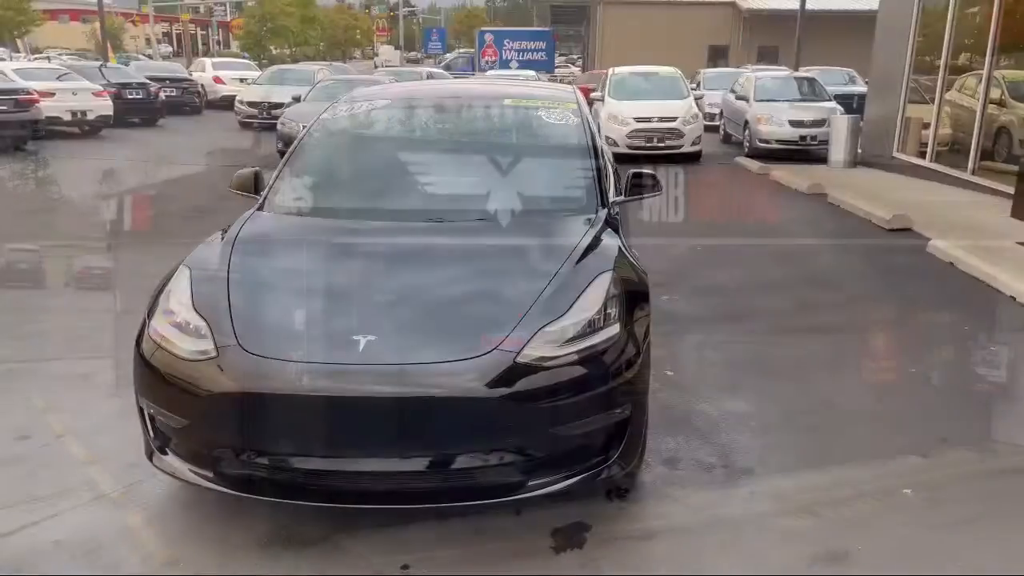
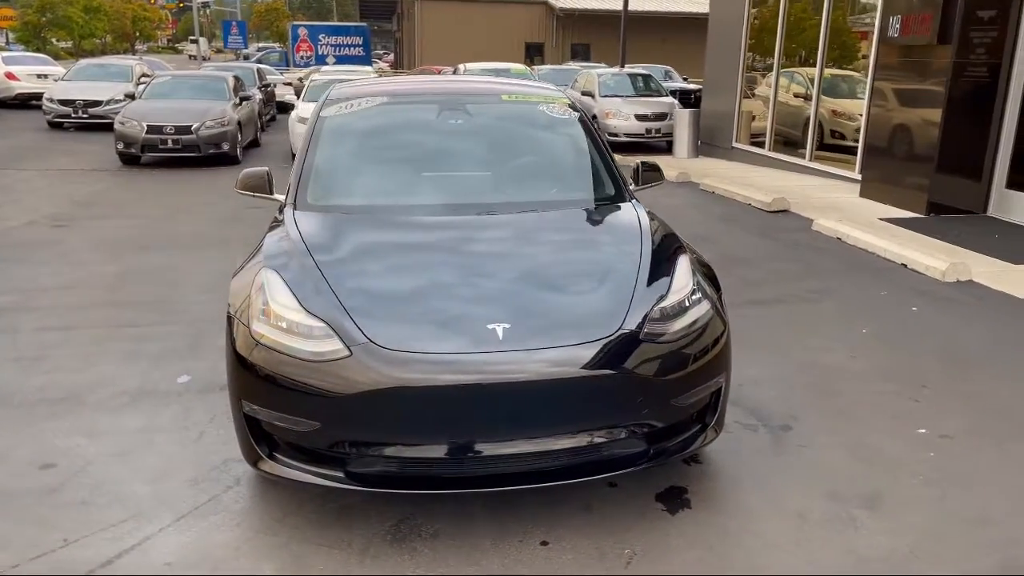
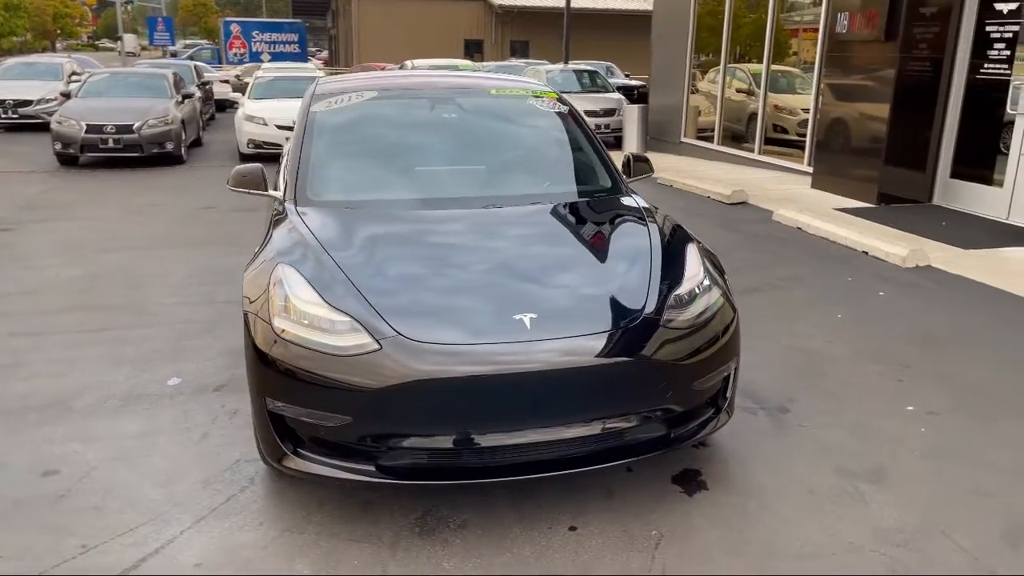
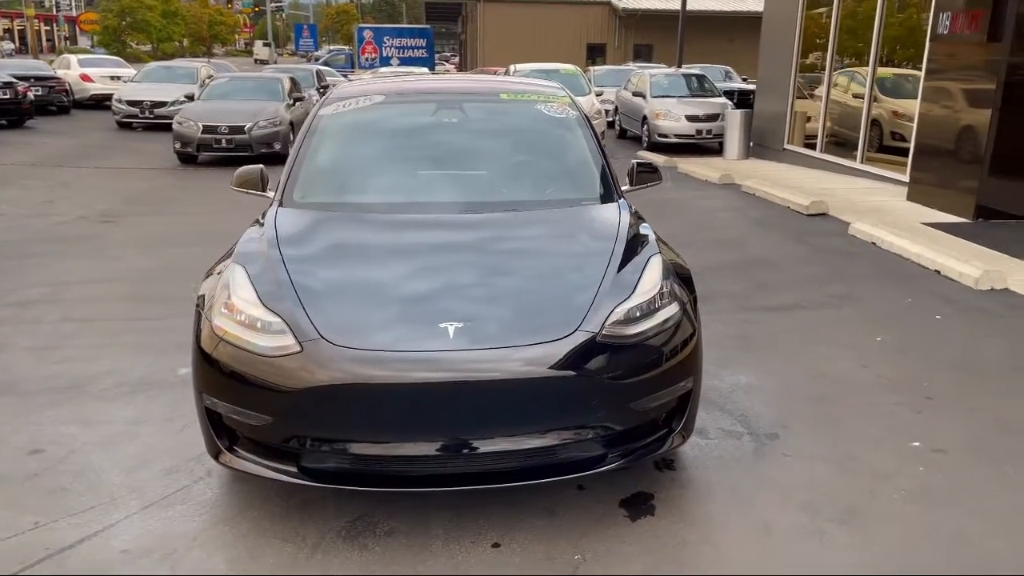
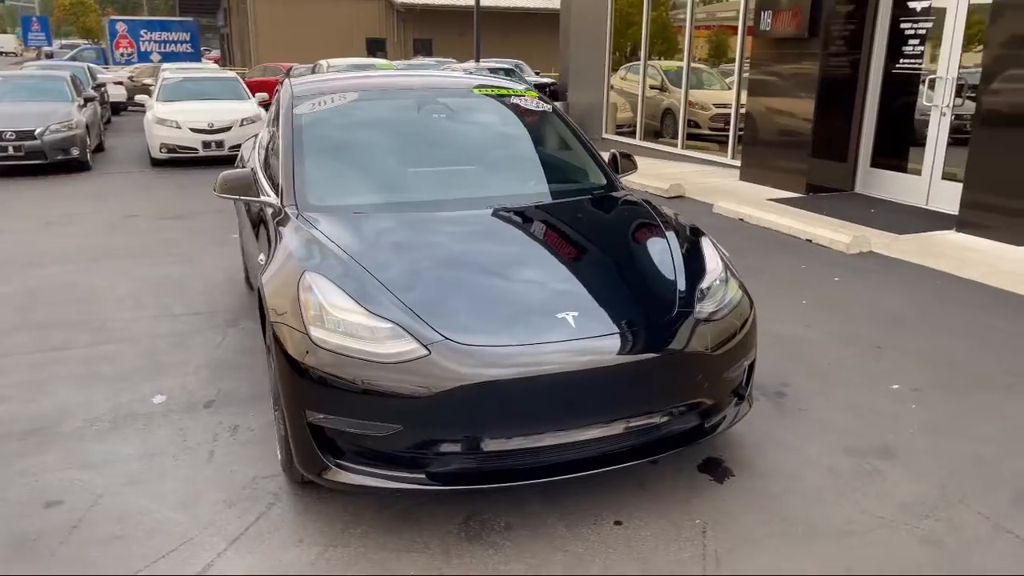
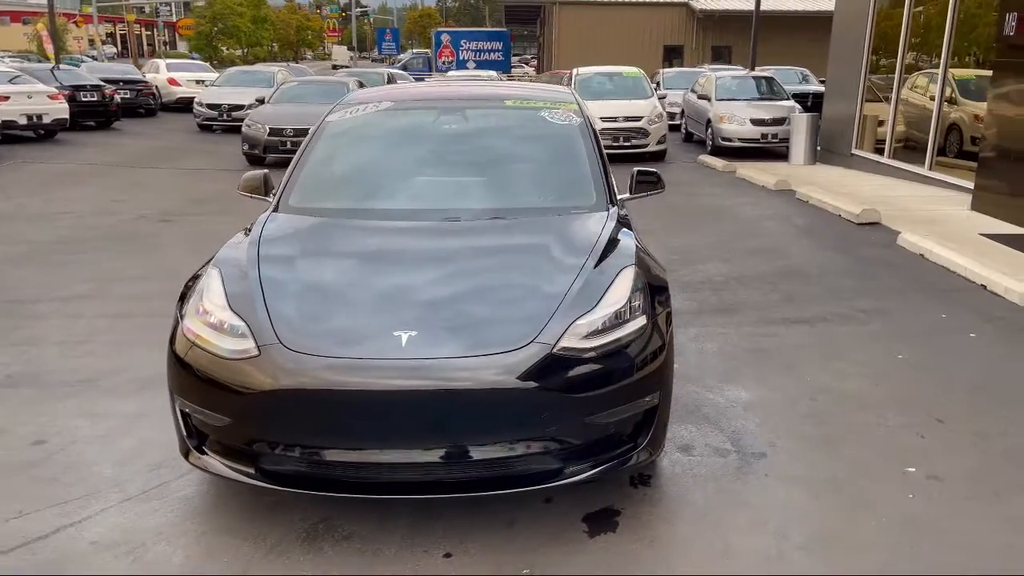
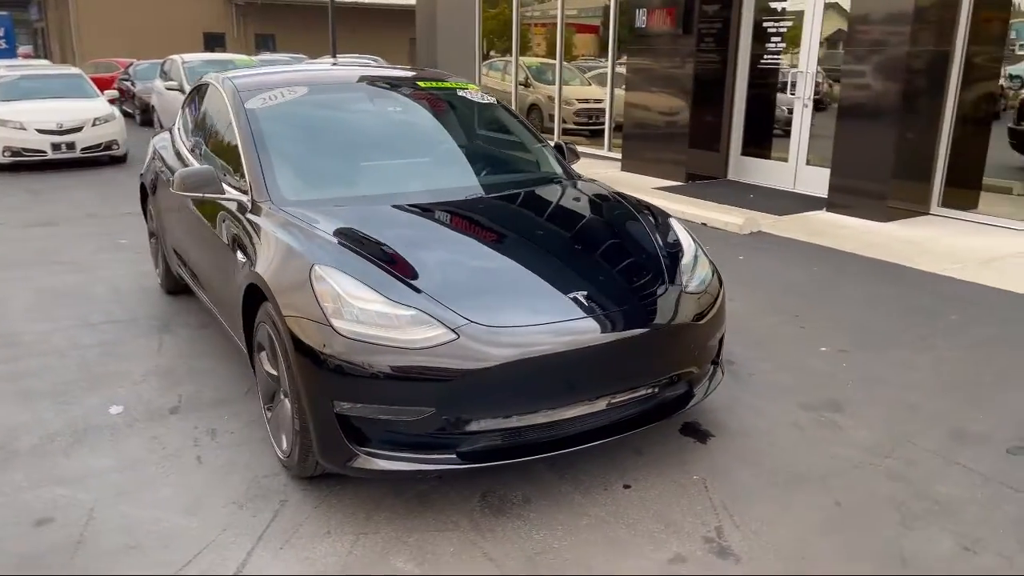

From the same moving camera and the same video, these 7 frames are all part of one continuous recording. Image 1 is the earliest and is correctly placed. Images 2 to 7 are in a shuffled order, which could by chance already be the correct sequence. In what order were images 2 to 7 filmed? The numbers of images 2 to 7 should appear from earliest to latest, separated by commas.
6, 4, 2, 3, 5, 7
